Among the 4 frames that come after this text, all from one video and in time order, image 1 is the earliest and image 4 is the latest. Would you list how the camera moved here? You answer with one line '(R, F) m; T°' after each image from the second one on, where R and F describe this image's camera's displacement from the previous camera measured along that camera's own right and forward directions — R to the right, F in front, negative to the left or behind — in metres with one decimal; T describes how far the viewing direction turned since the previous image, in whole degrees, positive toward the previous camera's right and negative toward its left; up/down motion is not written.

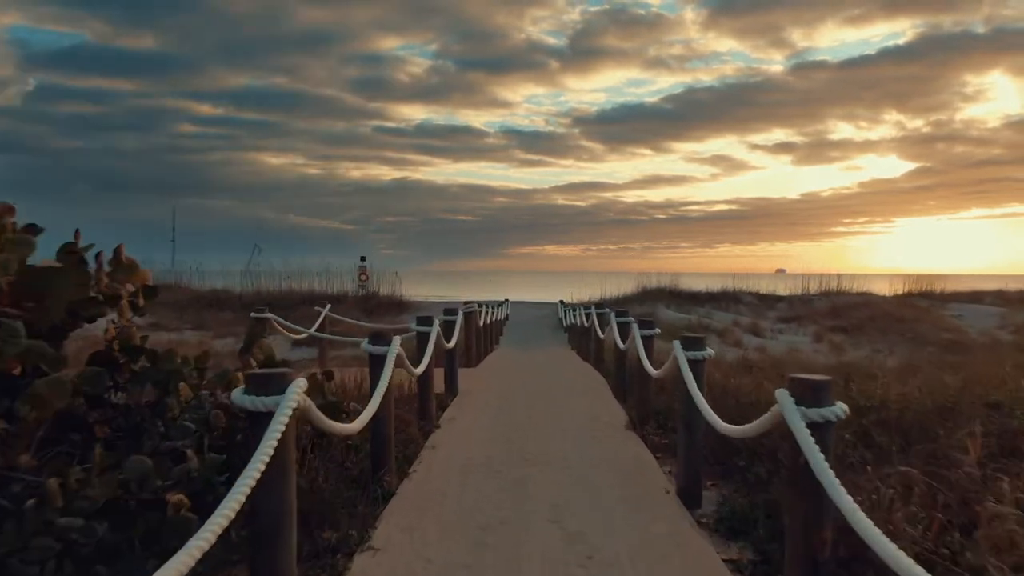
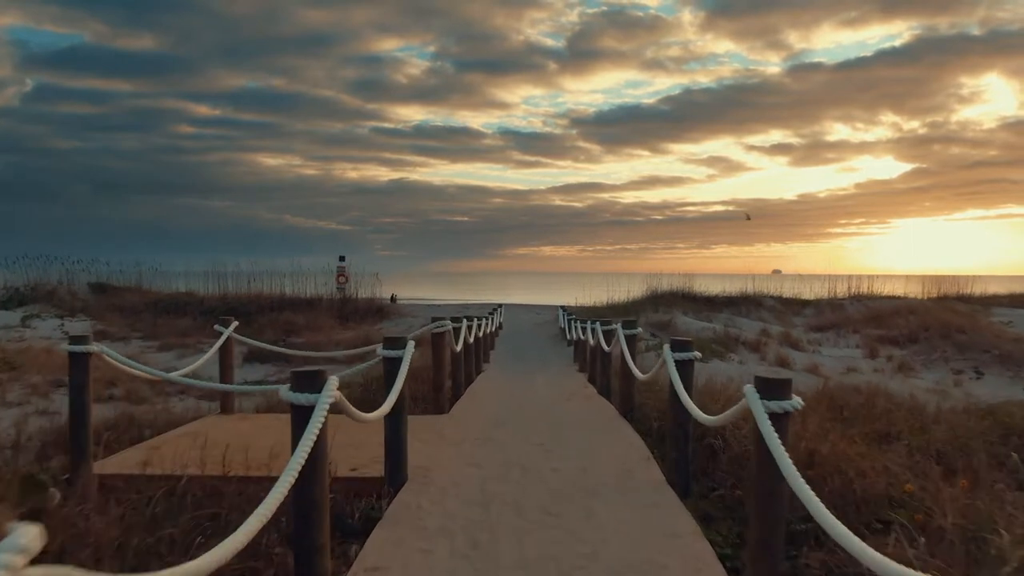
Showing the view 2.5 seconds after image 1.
(+0.1, +3.8) m; 0°
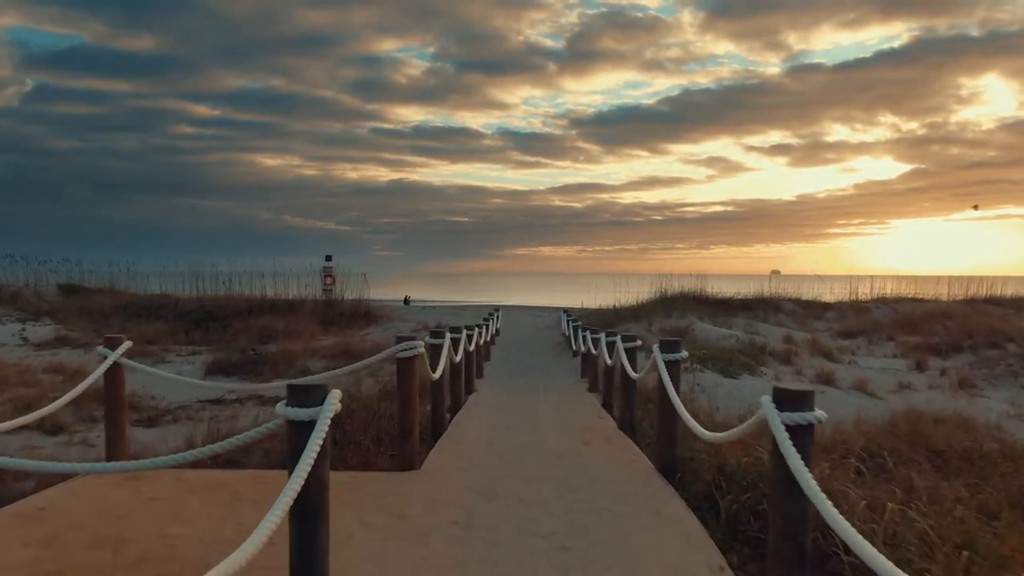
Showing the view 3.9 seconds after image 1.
(0.0, +2.3) m; 0°
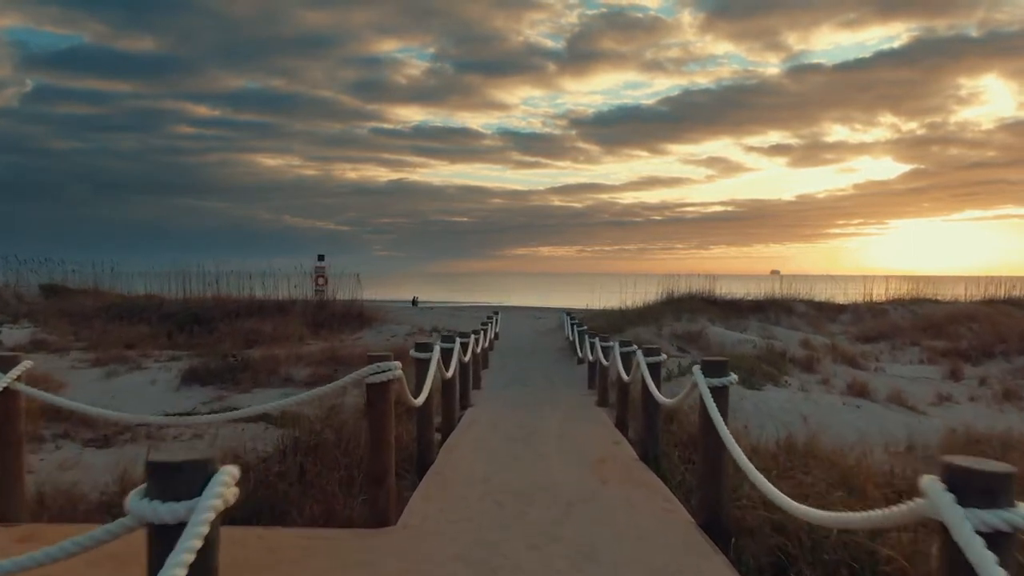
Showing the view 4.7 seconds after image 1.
(0.0, +1.3) m; 0°
